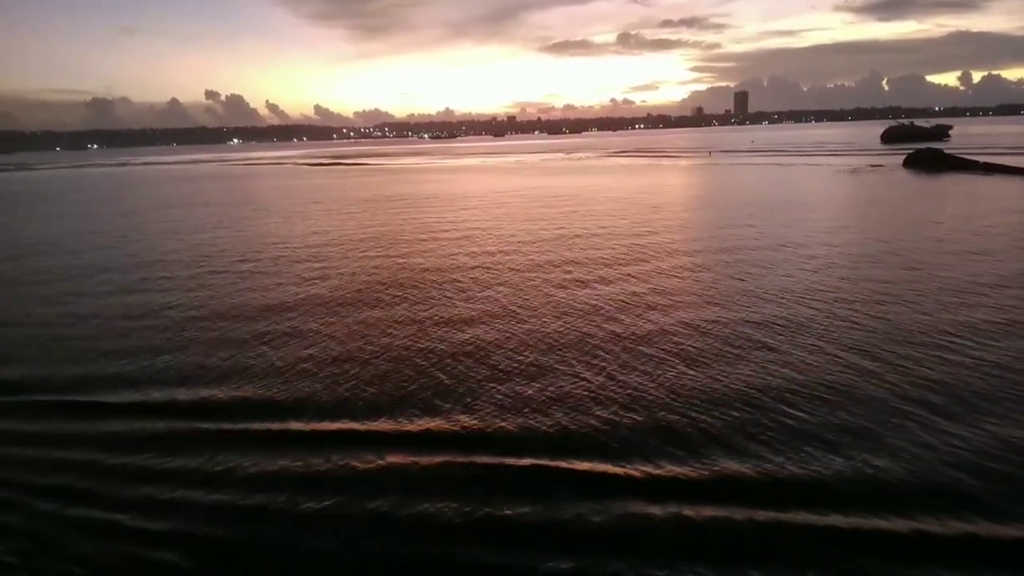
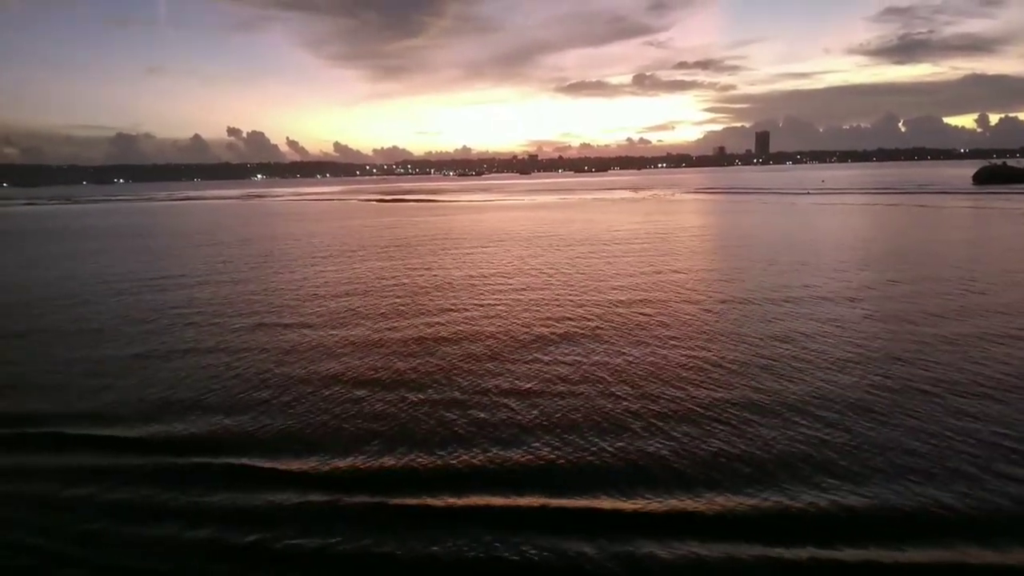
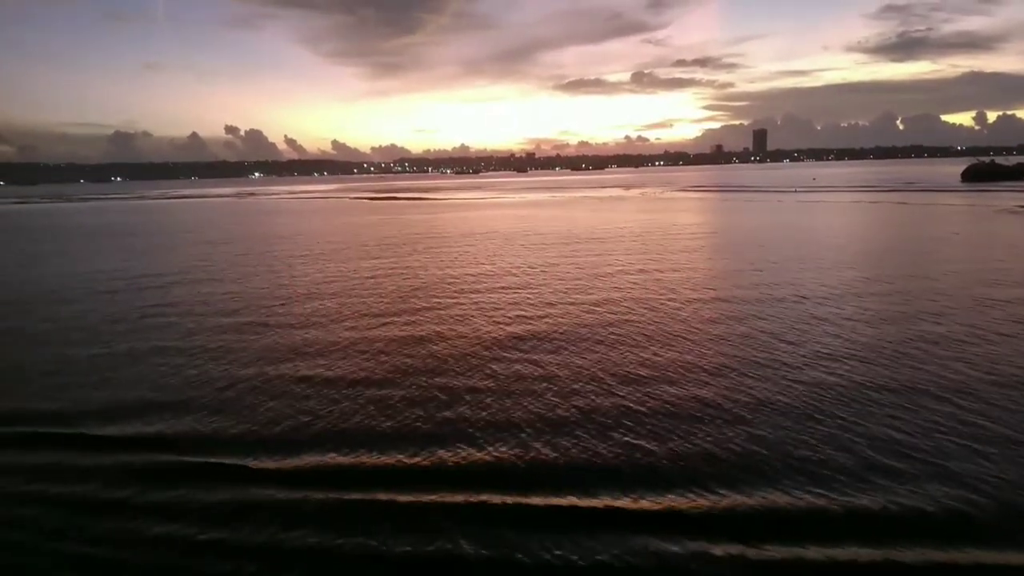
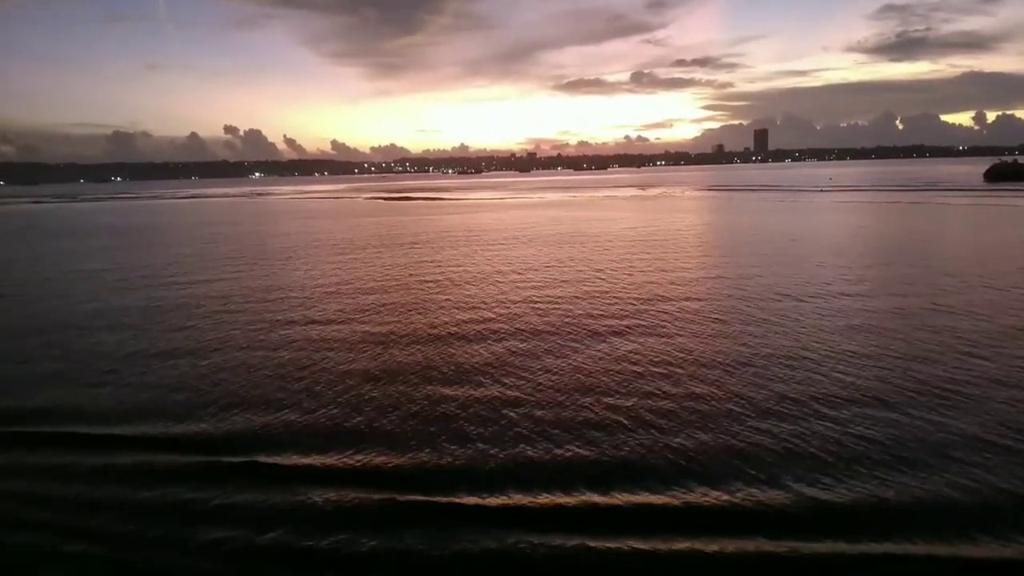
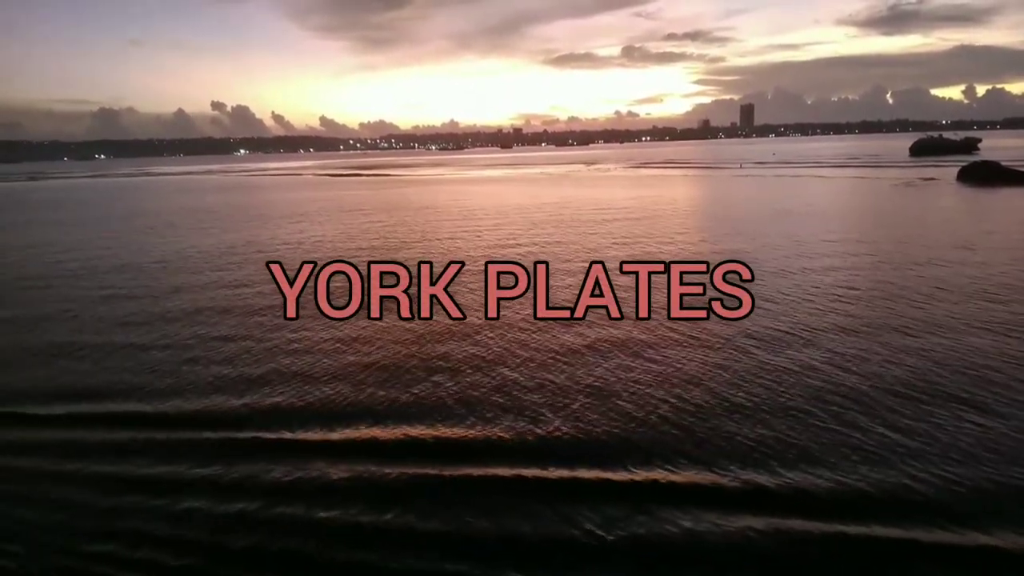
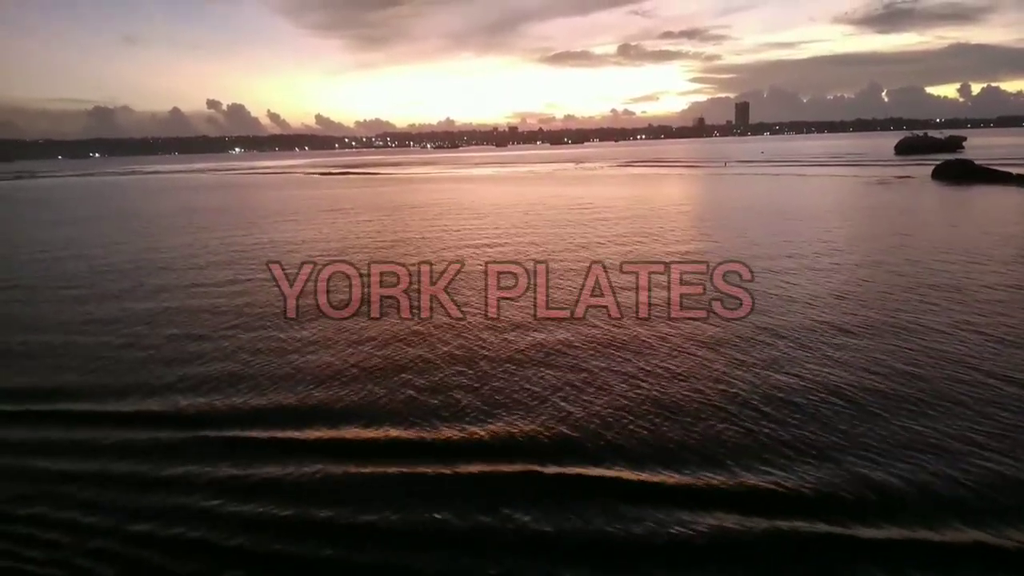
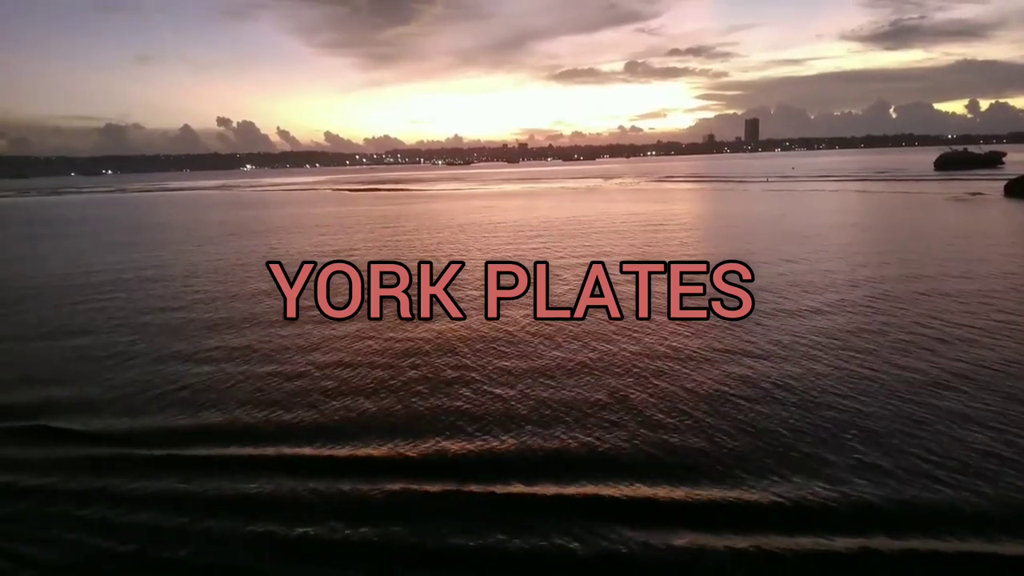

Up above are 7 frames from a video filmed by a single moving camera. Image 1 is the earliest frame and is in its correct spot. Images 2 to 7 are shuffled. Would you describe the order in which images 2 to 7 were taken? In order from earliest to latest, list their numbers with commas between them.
6, 5, 7, 3, 2, 4
